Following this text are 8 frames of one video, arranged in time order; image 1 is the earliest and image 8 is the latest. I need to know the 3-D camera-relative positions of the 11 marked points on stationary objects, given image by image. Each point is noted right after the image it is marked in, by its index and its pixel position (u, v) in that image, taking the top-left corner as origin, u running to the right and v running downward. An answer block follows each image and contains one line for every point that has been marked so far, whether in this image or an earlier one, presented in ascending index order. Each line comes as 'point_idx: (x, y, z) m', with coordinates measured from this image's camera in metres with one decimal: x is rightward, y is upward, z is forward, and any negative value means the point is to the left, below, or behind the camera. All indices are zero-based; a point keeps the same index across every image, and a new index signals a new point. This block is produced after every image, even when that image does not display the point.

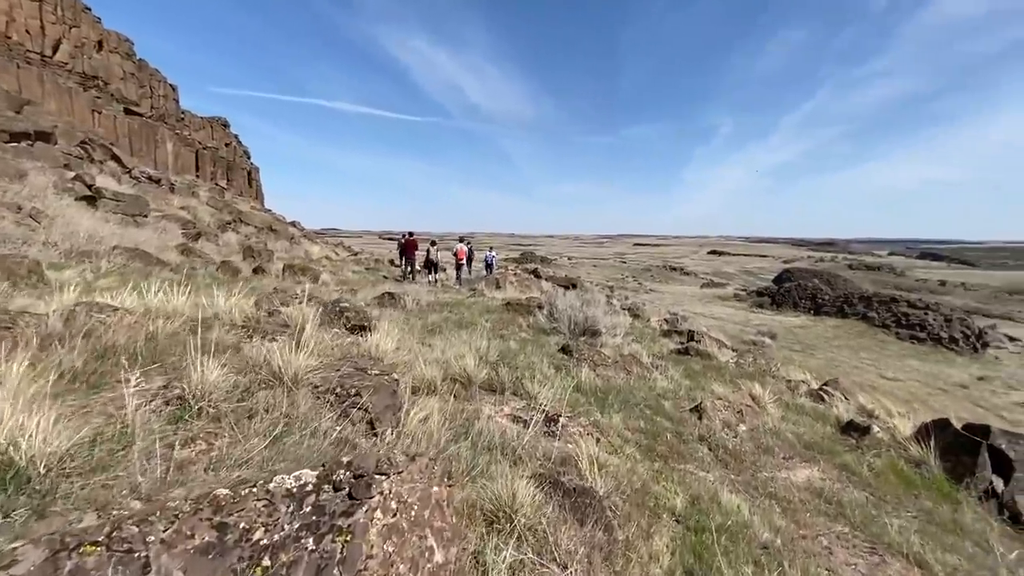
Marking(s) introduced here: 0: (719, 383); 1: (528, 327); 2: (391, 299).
0: (+4.2, -1.9, +9.7) m
1: (+0.4, -1.0, +12.7) m
2: (-3.3, -0.3, +13.1) m
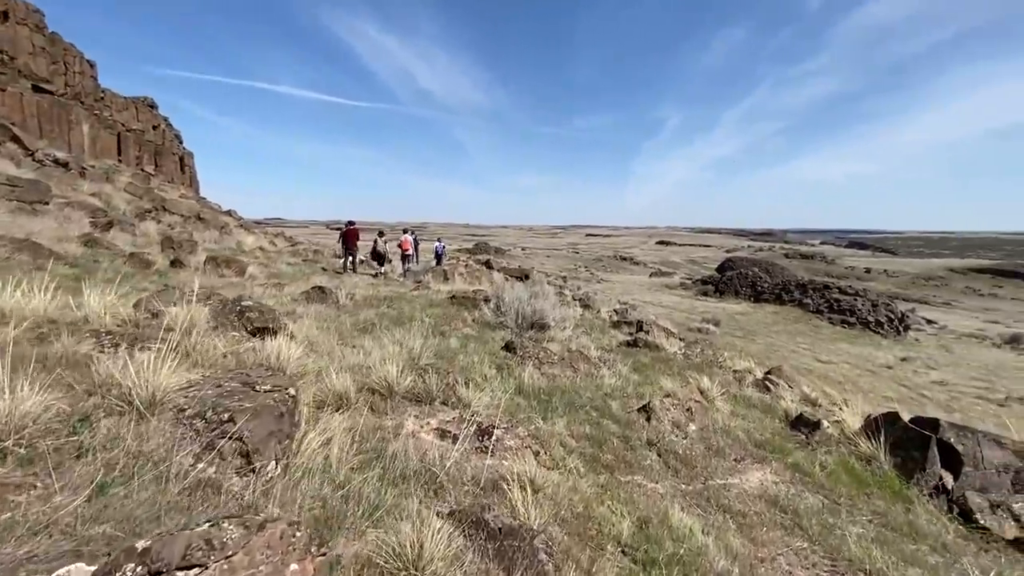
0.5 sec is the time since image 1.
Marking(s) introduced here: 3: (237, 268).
0: (+3.0, -1.8, +9.3) m
1: (-1.0, -0.9, +11.9) m
2: (-4.8, -0.2, +12.0) m
3: (-9.6, +0.7, +16.8) m
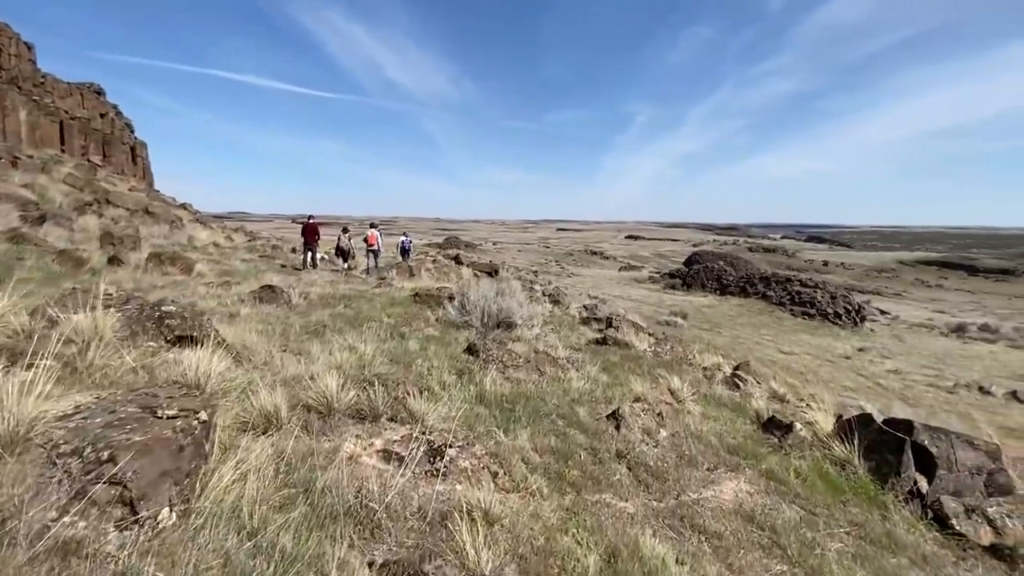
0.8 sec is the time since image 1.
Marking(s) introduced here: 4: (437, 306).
0: (+2.4, -1.7, +9.0) m
1: (-1.8, -0.8, +11.3) m
2: (-5.6, -0.2, +11.2) m
3: (-10.7, +0.7, +15.7) m
4: (-2.0, -0.5, +12.7) m
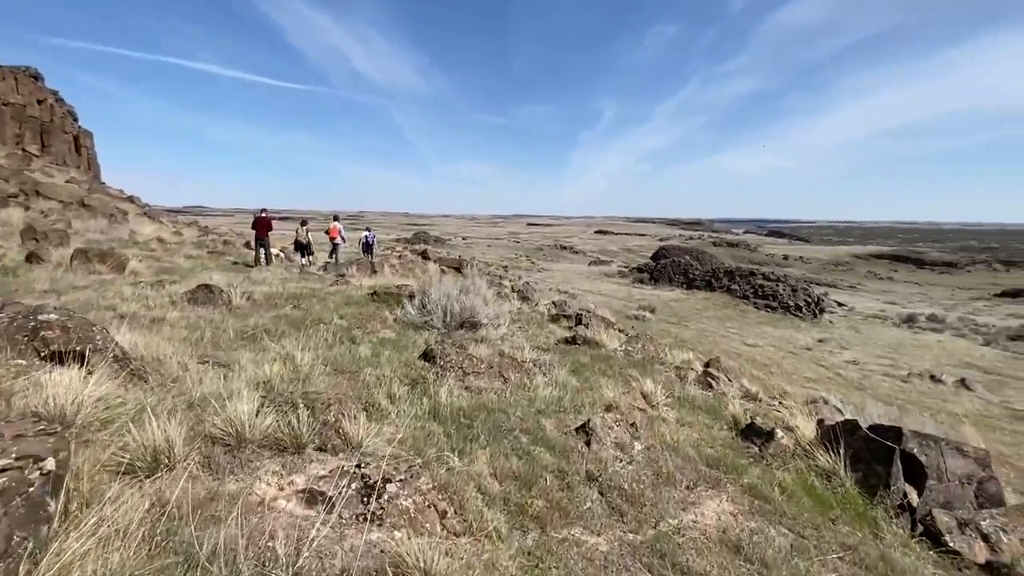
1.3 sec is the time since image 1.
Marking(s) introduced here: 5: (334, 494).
0: (+1.7, -1.7, +8.5) m
1: (-2.6, -0.8, +10.5) m
2: (-6.4, -0.1, +10.1) m
3: (-11.8, +0.8, +14.2) m
4: (-2.9, -0.4, +11.9) m
5: (-1.3, -1.5, +3.5) m
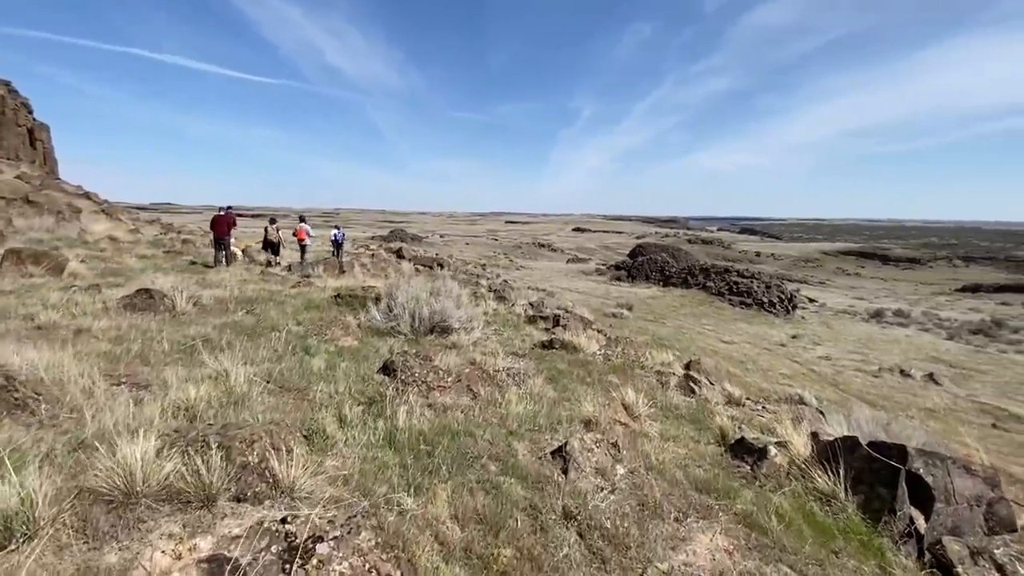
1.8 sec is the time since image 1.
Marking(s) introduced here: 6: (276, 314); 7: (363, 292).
0: (+1.2, -1.7, +7.9) m
1: (-3.2, -0.8, +9.7) m
2: (-6.9, -0.2, +9.2) m
3: (-12.5, +0.7, +13.0) m
4: (-3.5, -0.5, +11.1) m
5: (-1.5, -1.6, +2.8) m
6: (-5.0, -0.6, +10.1) m
7: (-3.8, -0.1, +12.3) m
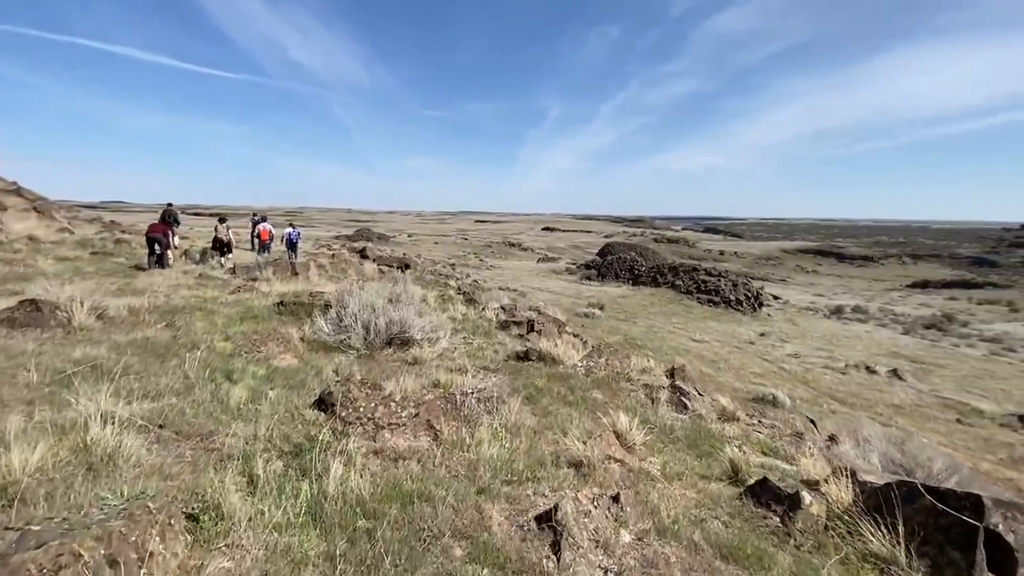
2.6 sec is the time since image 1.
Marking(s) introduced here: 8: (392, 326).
0: (+0.8, -1.8, +6.7) m
1: (-3.7, -1.0, +8.3) m
2: (-7.4, -0.4, +7.5) m
3: (-13.2, +0.4, +11.0) m
4: (-4.1, -0.6, +9.6) m
5: (-1.6, -1.7, +1.4) m
6: (-5.5, -0.7, +8.5) m
7: (-4.5, -0.2, +10.8) m
8: (-2.2, -0.7, +9.0) m
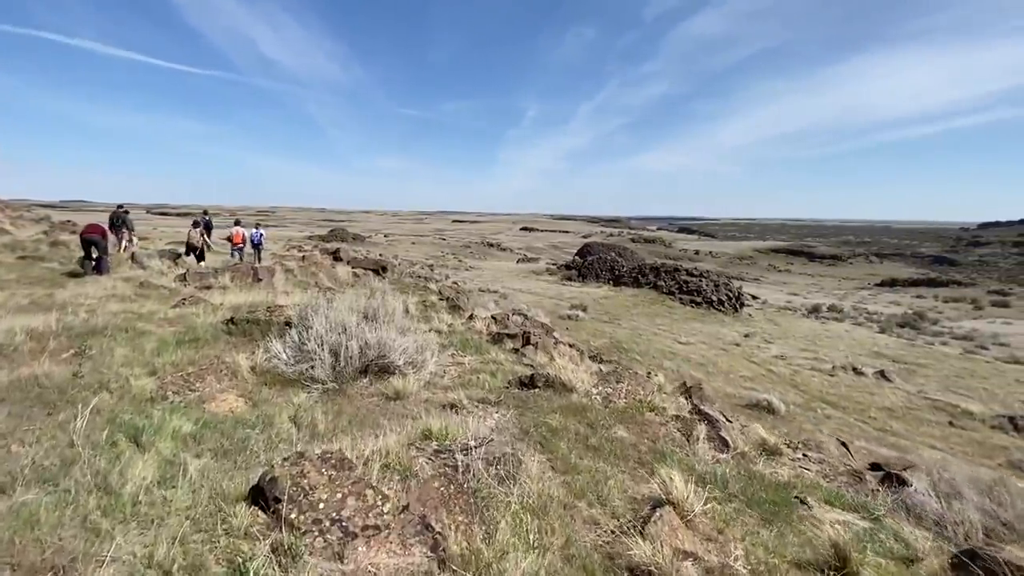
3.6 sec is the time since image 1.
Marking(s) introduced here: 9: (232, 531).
0: (+1.0, -2.0, +5.1) m
1: (-3.6, -1.2, +6.5) m
2: (-7.2, -0.7, +5.5) m
3: (-13.2, +0.2, +8.7) m
4: (-4.0, -0.9, +7.8) m
5: (-1.2, -1.9, -0.3) m
6: (-5.4, -0.9, +6.7) m
7: (-4.5, -0.5, +8.9) m
8: (-2.1, -1.0, +7.2) m
9: (-1.9, -1.6, +3.2) m
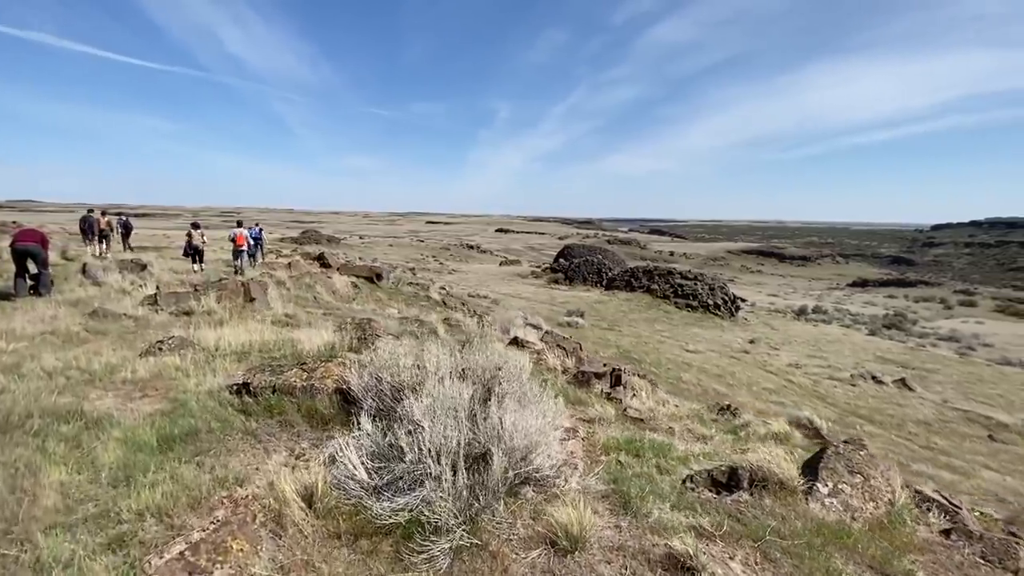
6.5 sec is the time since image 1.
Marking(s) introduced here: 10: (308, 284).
0: (+3.3, -2.5, +2.2) m
1: (-1.4, -1.7, +3.3) m
2: (-5.0, -1.2, +2.1) m
3: (-11.2, -0.4, +5.1) m
4: (-1.9, -1.4, +4.6) m
5: (+1.4, -2.4, -3.3) m
6: (-3.3, -1.5, +3.4) m
7: (-2.5, -1.0, +5.7) m
8: (0.0, -1.5, +4.2) m
9: (+0.5, -2.1, +0.2) m
10: (-7.6, +0.1, +18.5) m
